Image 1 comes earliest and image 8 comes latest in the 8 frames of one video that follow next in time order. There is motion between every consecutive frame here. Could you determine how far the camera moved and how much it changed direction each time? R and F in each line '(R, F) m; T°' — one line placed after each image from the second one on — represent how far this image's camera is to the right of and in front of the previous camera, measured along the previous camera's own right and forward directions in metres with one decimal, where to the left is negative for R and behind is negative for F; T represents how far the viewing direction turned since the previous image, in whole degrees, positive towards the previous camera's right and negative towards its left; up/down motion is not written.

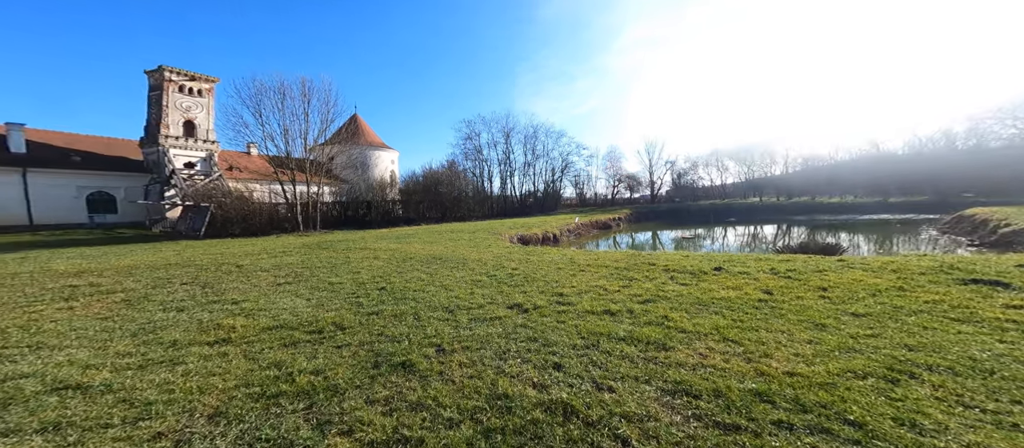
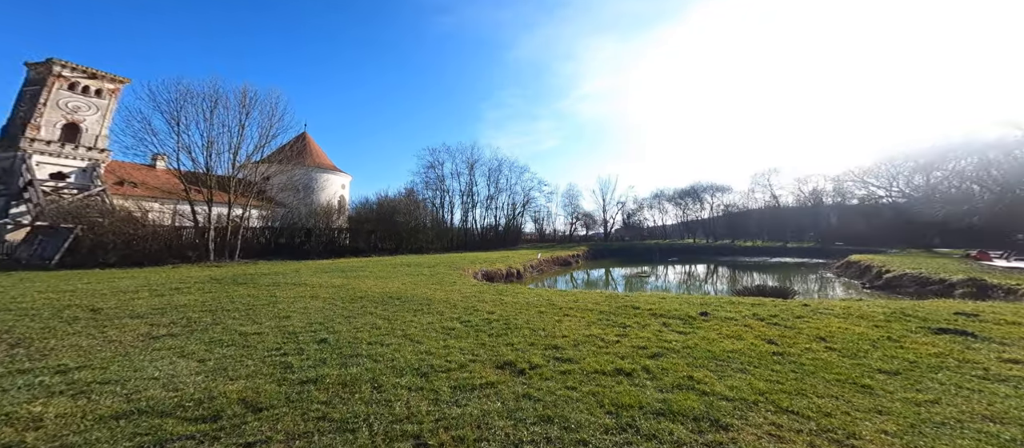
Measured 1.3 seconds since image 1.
(-0.1, +0.1) m; +10°
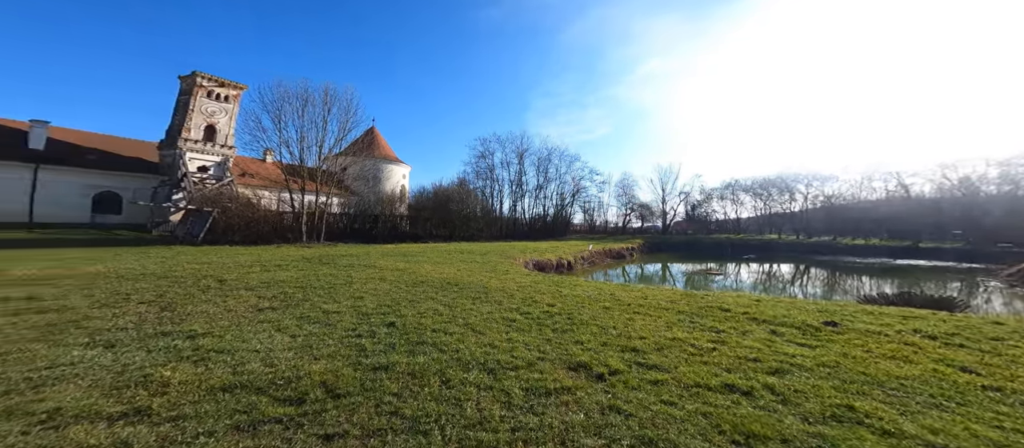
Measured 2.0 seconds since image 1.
(-0.1, +0.1) m; -9°
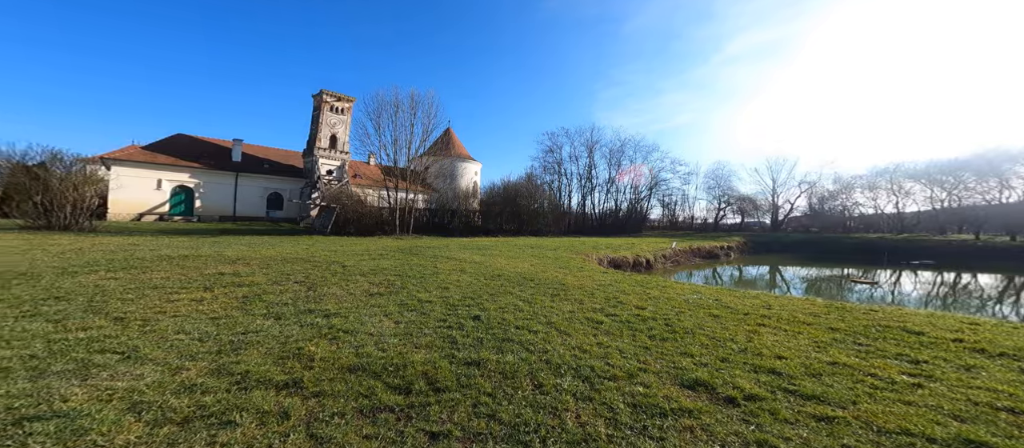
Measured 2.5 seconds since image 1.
(-0.2, +0.1) m; -10°
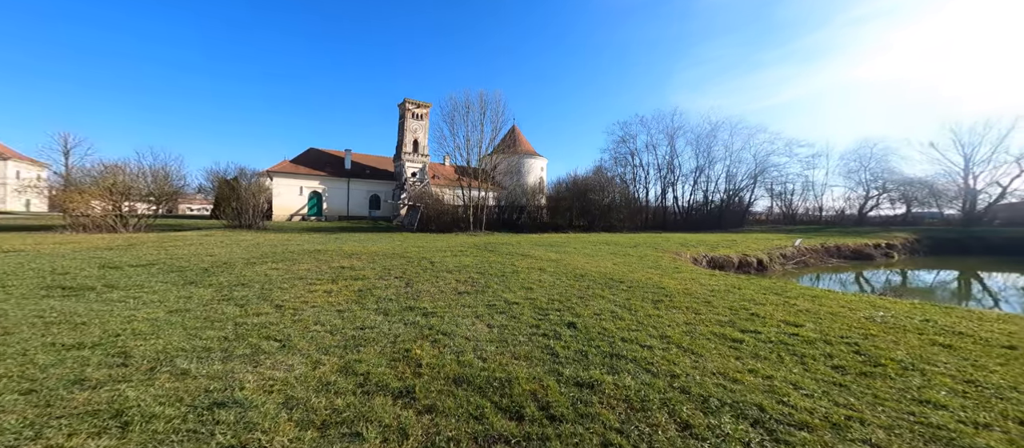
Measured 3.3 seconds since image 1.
(-0.3, +0.3) m; -10°
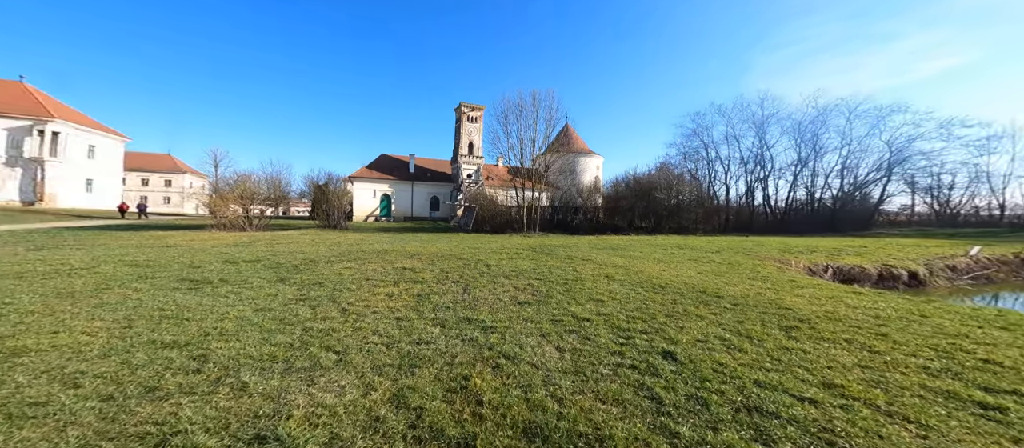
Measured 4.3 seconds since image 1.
(-0.2, +0.6) m; -8°
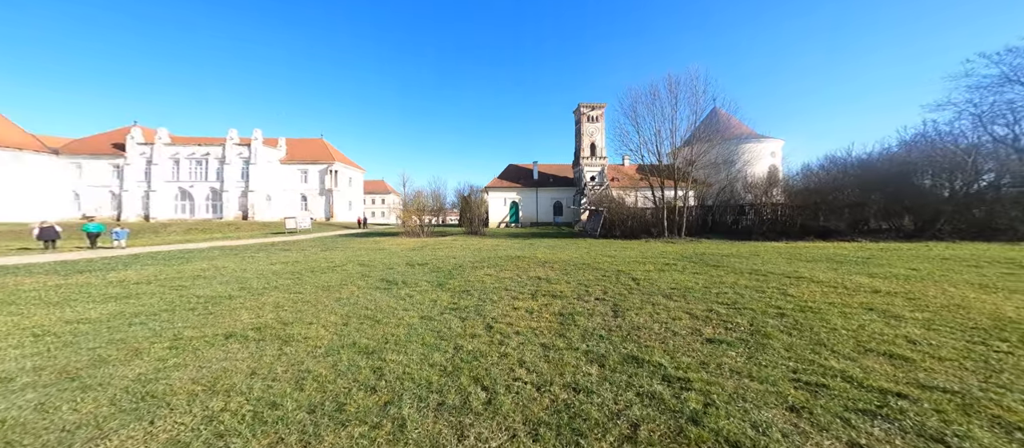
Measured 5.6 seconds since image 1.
(-0.9, +1.5) m; -19°
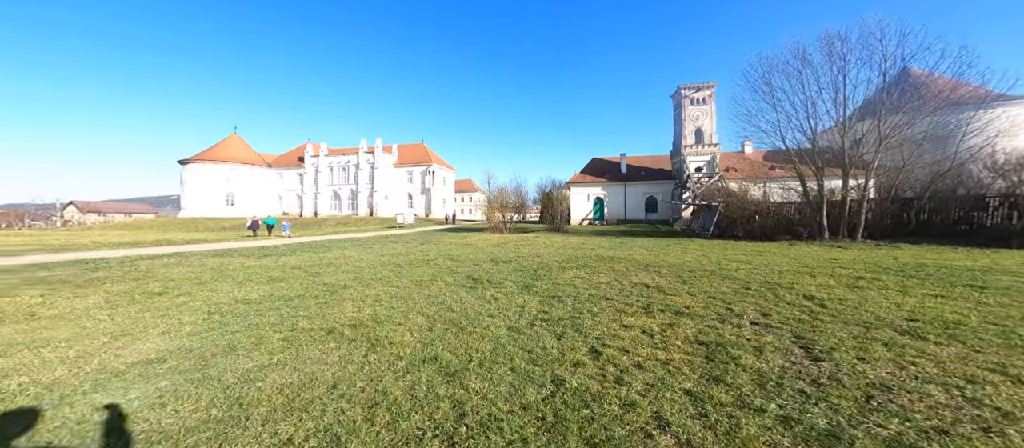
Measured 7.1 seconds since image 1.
(-1.0, +2.1) m; -13°
